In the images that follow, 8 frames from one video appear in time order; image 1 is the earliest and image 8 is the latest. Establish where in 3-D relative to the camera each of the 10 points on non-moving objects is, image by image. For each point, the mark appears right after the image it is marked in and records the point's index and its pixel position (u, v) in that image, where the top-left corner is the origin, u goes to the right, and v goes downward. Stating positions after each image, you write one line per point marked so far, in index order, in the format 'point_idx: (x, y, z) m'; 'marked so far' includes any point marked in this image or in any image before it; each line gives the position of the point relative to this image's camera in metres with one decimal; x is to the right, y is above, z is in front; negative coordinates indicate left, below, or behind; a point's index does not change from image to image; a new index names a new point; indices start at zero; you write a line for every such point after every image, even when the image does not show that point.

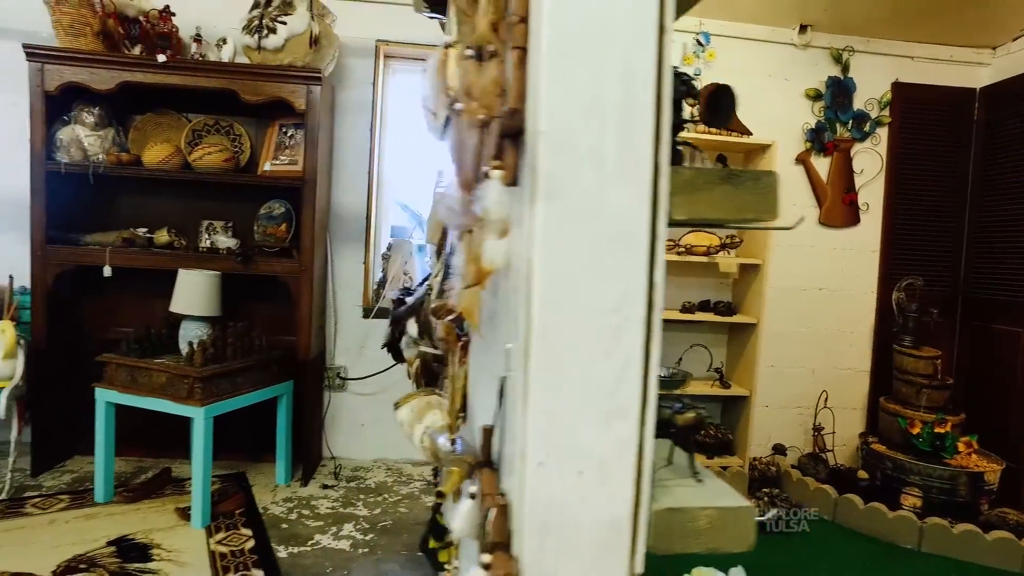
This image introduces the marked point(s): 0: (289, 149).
0: (-0.8, +0.5, +2.6) m
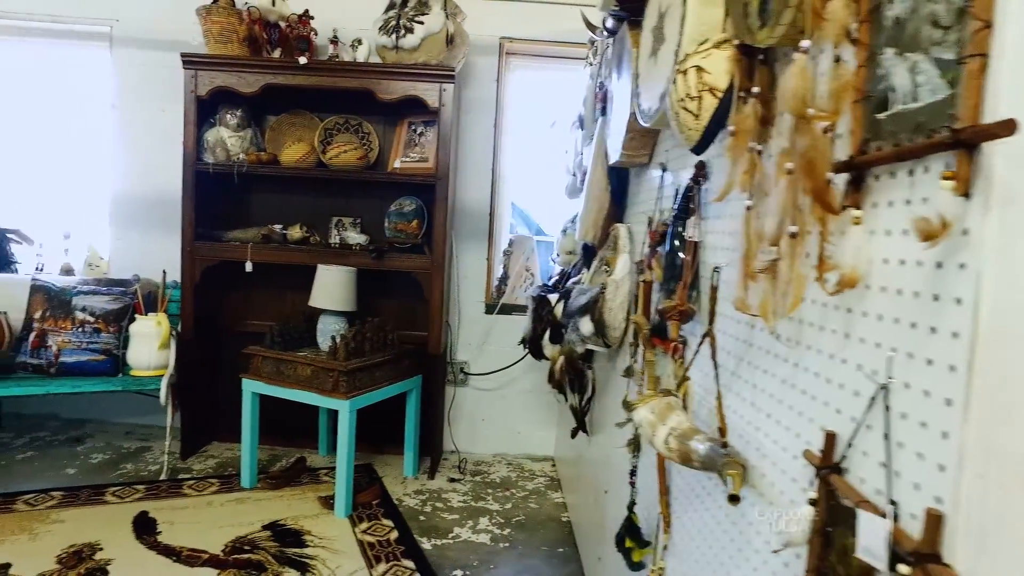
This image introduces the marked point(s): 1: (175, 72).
0: (-0.3, +0.5, +2.7) m
1: (-1.3, +0.8, +3.0) m
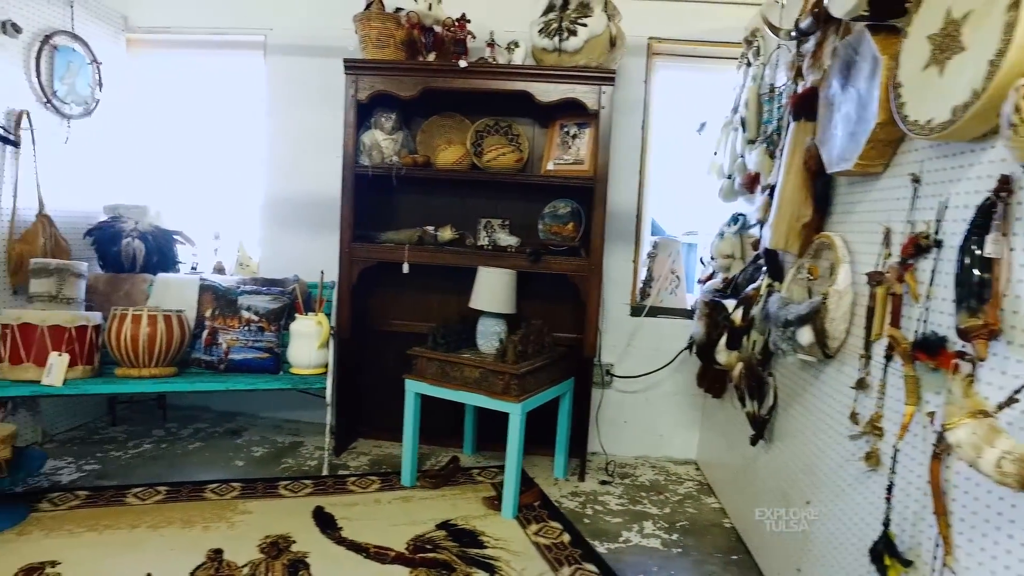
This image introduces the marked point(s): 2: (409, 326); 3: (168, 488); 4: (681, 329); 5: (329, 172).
0: (+0.2, +0.5, +2.7) m
1: (-0.7, +0.8, +3.0) m
2: (-0.4, -0.1, +2.9) m
3: (-1.1, -0.6, +2.4) m
4: (+0.6, -0.2, +2.9) m
5: (-0.7, +0.5, +3.1) m
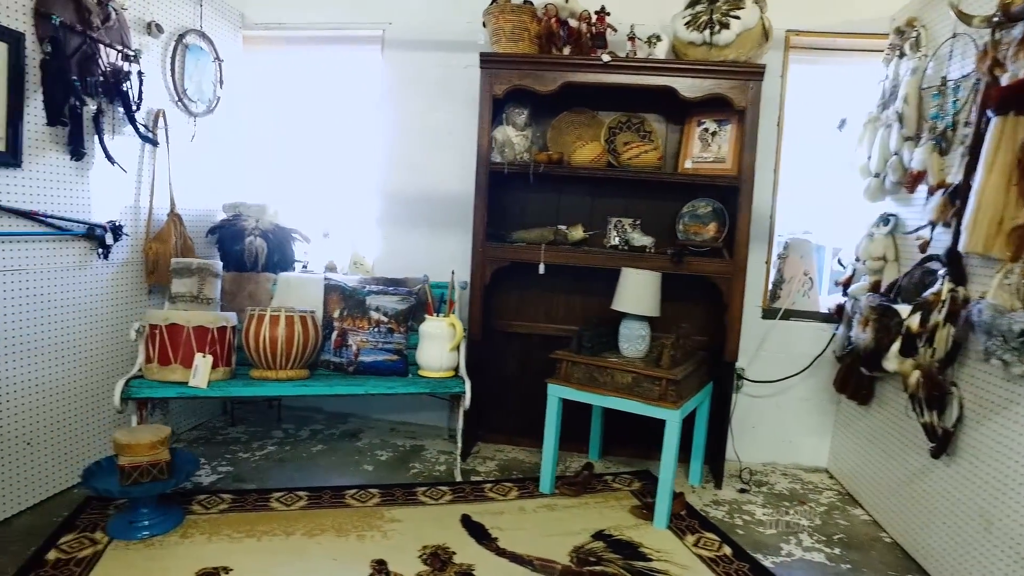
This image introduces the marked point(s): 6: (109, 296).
0: (+0.7, +0.5, +2.6) m
1: (-0.2, +0.8, +3.0) m
2: (+0.1, -0.1, +2.8) m
3: (-0.6, -0.6, +2.3) m
4: (+1.1, -0.2, +2.8) m
5: (-0.2, +0.5, +3.0) m
6: (-1.3, 0.0, +2.4) m
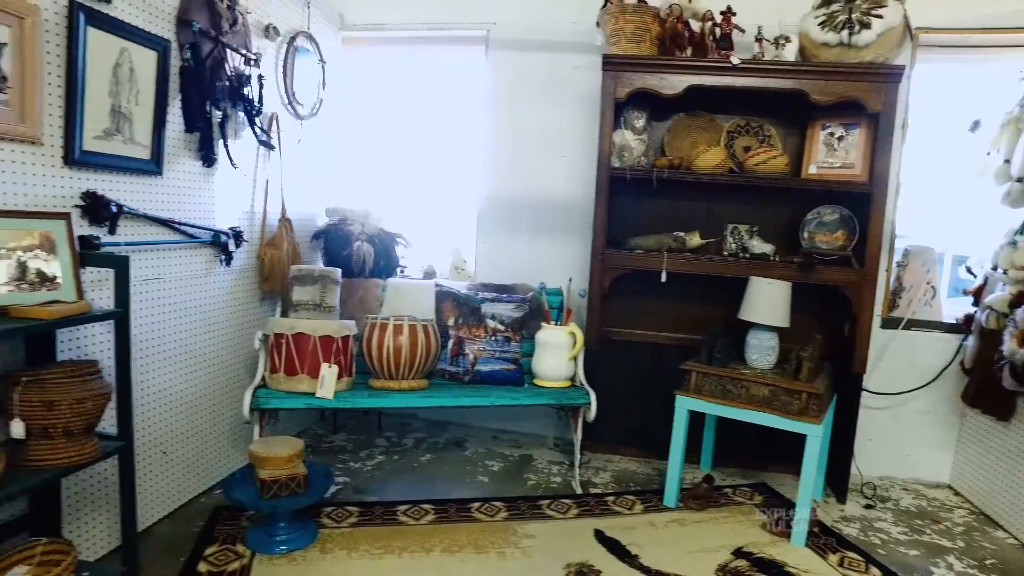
0: (+1.1, +0.4, +2.5) m
1: (+0.2, +0.8, +2.9) m
2: (+0.5, -0.2, +2.8) m
3: (-0.2, -0.6, +2.3) m
4: (+1.5, -0.2, +2.7) m
5: (+0.2, +0.4, +3.0) m
6: (-0.9, 0.0, +2.4) m
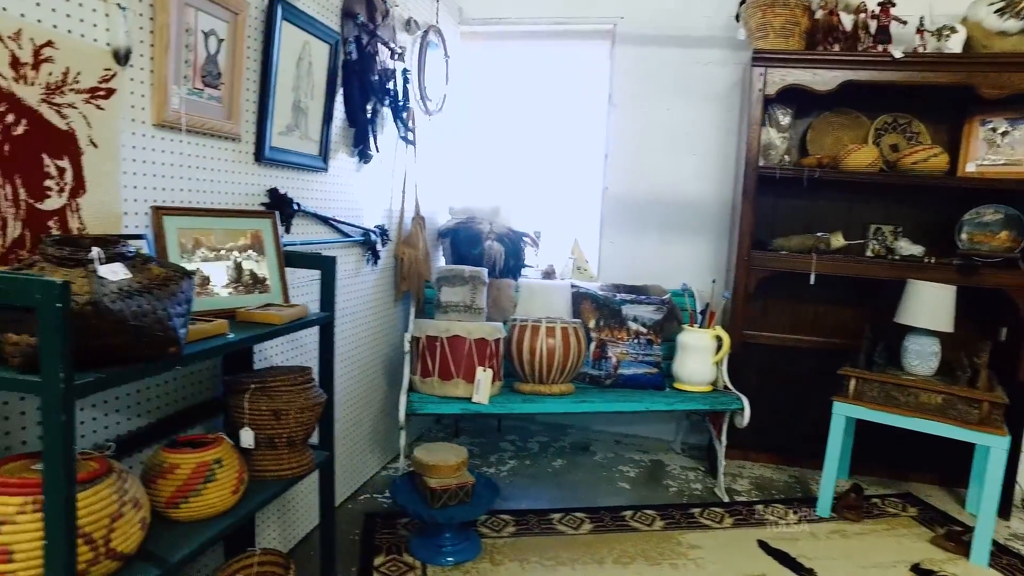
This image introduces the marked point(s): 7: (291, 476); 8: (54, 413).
0: (+1.5, +0.4, +2.4) m
1: (+0.6, +0.8, +2.8) m
2: (+0.9, -0.2, +2.7) m
3: (+0.2, -0.6, +2.2) m
4: (+1.9, -0.2, +2.5) m
5: (+0.6, +0.4, +2.9) m
6: (-0.4, 0.0, +2.3) m
7: (-0.4, -0.3, +1.3) m
8: (-0.5, -0.1, +0.8) m
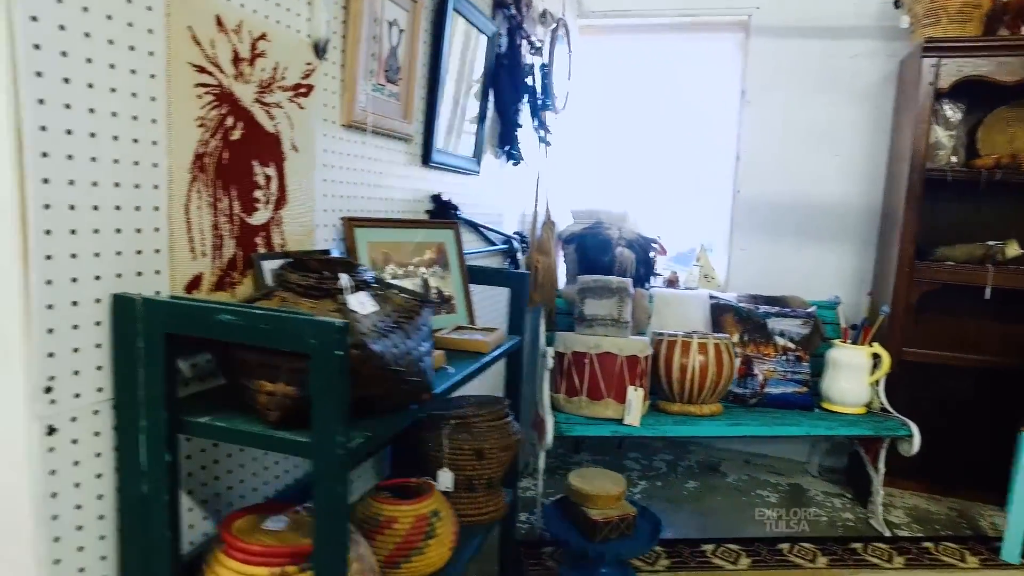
0: (+1.9, +0.4, +2.1) m
1: (+1.1, +0.8, +2.6) m
2: (+1.4, -0.2, +2.4) m
3: (+0.6, -0.7, +2.0) m
4: (+2.3, -0.3, +2.2) m
5: (+1.1, +0.4, +2.6) m
6: (0.0, -0.1, +2.2) m
7: (0.0, -0.3, +1.2) m
8: (-0.1, -0.2, +0.6) m
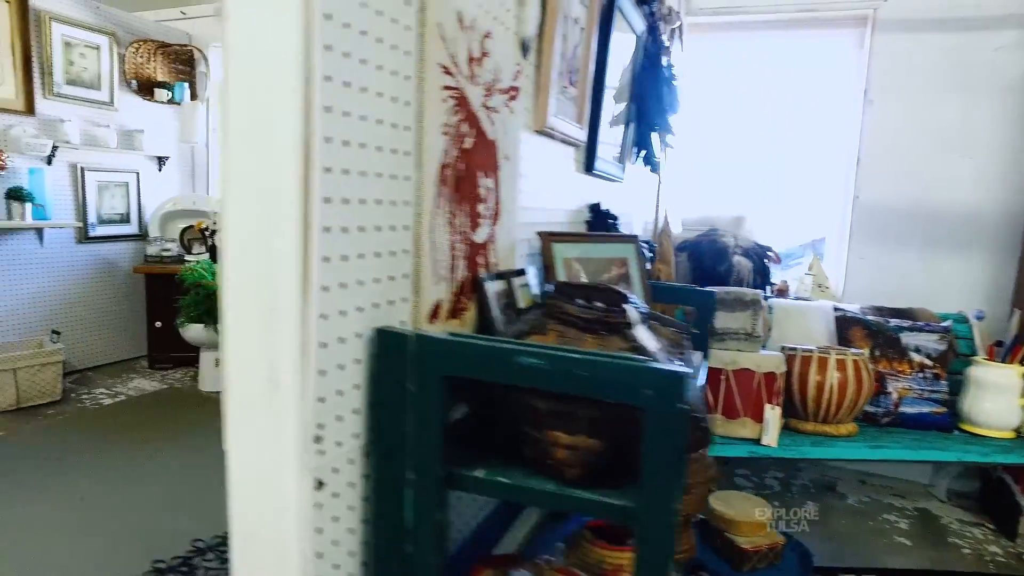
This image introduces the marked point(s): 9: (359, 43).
0: (+2.3, +0.3, +1.9) m
1: (+1.4, +0.7, +2.4) m
2: (+1.7, -0.3, +2.3) m
3: (+0.9, -0.7, +1.9) m
4: (+2.7, -0.3, +2.0) m
5: (+1.4, +0.4, +2.5) m
6: (+0.3, -0.1, +2.1) m
7: (+0.2, -0.4, +1.1) m
8: (+0.1, -0.2, +0.5) m
9: (-0.1, +0.2, +0.6) m
